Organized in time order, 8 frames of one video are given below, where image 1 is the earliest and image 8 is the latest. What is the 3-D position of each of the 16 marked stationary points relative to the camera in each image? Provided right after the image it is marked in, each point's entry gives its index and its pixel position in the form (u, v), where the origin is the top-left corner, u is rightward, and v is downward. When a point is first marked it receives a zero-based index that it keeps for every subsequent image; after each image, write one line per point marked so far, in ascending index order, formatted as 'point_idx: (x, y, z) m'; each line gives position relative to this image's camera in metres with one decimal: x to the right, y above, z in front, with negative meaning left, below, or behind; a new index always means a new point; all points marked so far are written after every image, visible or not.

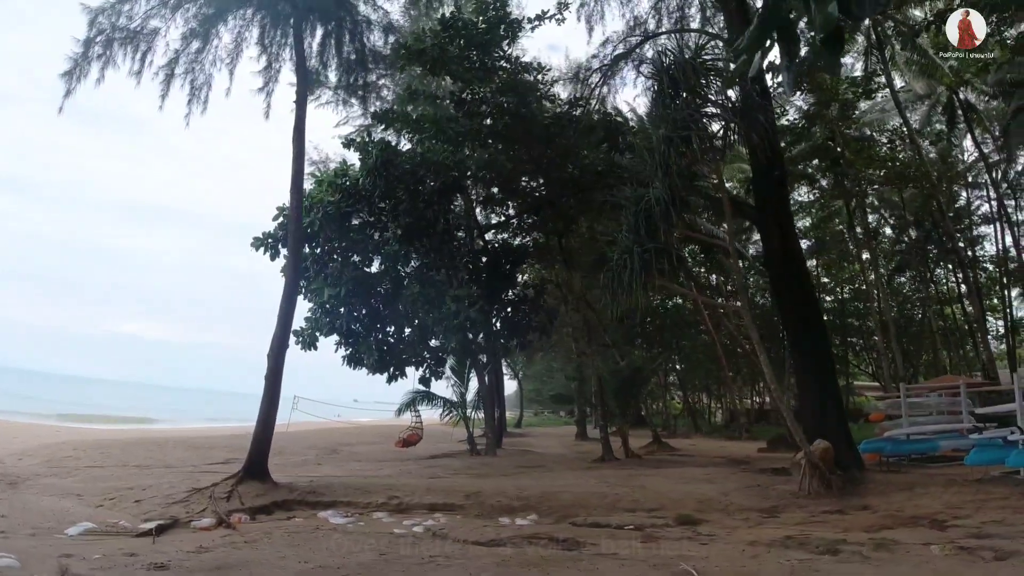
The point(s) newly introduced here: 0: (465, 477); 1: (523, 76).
0: (-0.7, -3.1, +12.0) m
1: (+0.2, +4.1, +14.4) m
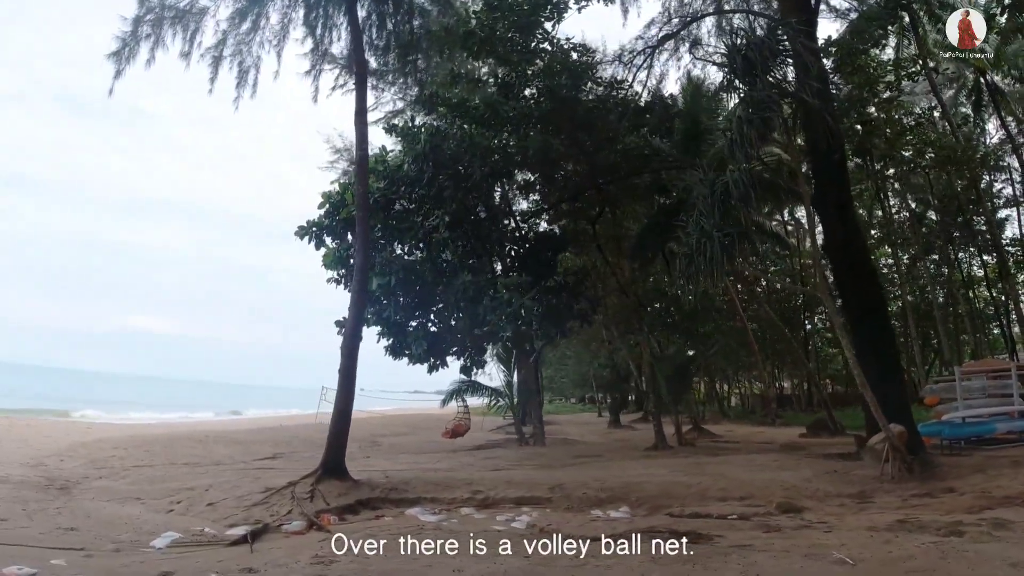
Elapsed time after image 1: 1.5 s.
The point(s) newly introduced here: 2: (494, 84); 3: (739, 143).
0: (+0.3, -2.9, +11.8) m
1: (+1.0, +4.4, +14.1) m
2: (-0.3, +4.0, +14.4) m
3: (+3.4, +2.1, +10.5) m
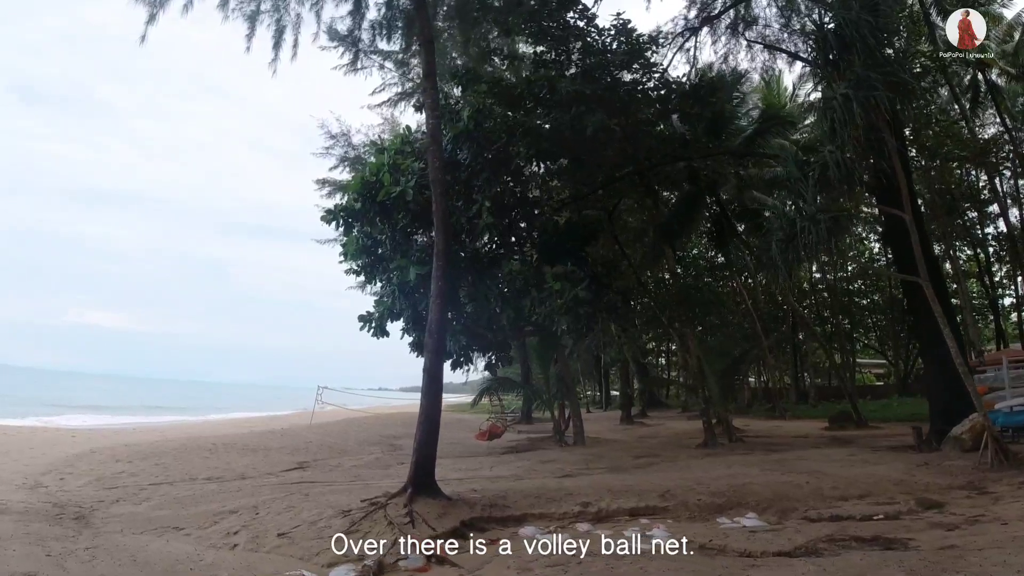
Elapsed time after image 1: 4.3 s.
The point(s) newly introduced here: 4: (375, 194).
0: (+1.4, -2.7, +10.8) m
1: (+1.7, +4.5, +13.2) m
2: (+0.3, +4.1, +13.3) m
3: (+4.5, +2.3, +10.1) m
4: (-2.2, +1.5, +11.8) m
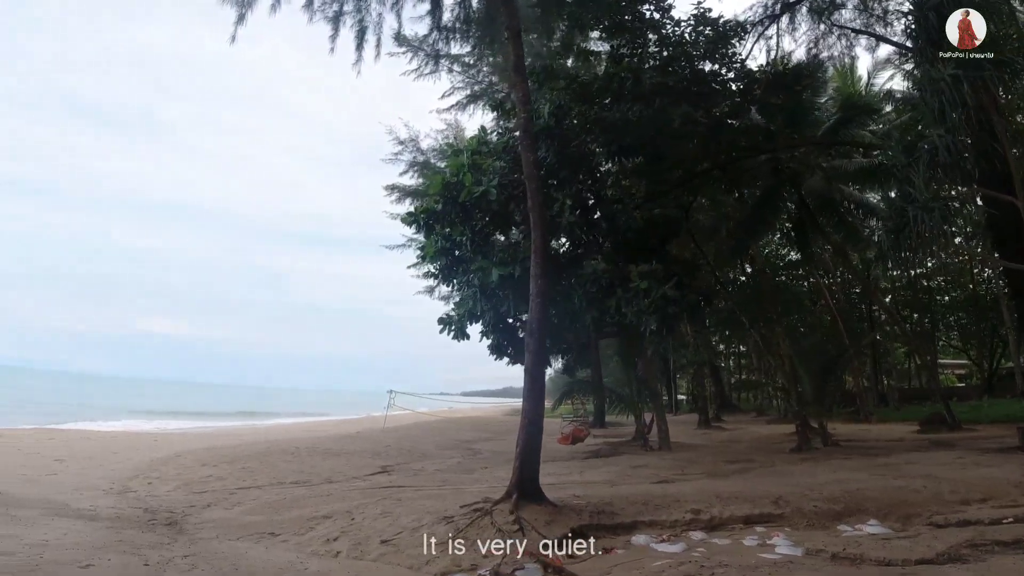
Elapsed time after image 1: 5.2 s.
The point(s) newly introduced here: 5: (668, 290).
0: (+2.7, -2.7, +10.4) m
1: (+3.0, +4.5, +12.8) m
2: (+1.7, +4.1, +13.0) m
3: (+5.7, +2.4, +9.5) m
4: (-0.9, +1.5, +11.5) m
5: (+2.5, 0.0, +11.5) m
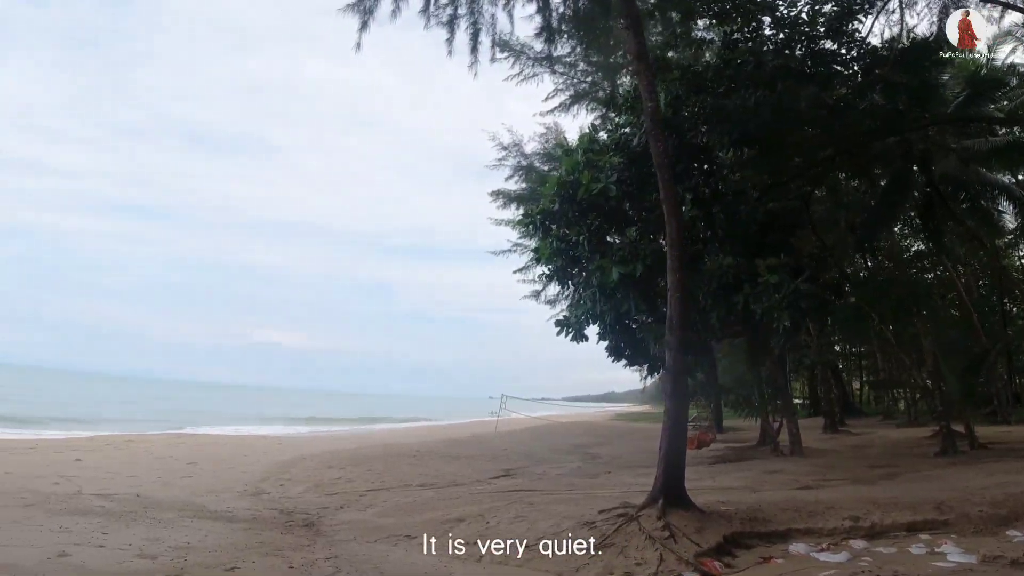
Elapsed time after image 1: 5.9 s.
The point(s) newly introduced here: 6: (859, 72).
0: (+4.5, -2.6, +9.8) m
1: (+4.9, +4.6, +12.2) m
2: (+3.6, +4.2, +12.5) m
3: (+7.3, +2.5, +8.6) m
4: (+0.9, +1.5, +11.3) m
5: (+4.3, 0.0, +10.9) m
6: (+5.9, +3.6, +12.3) m
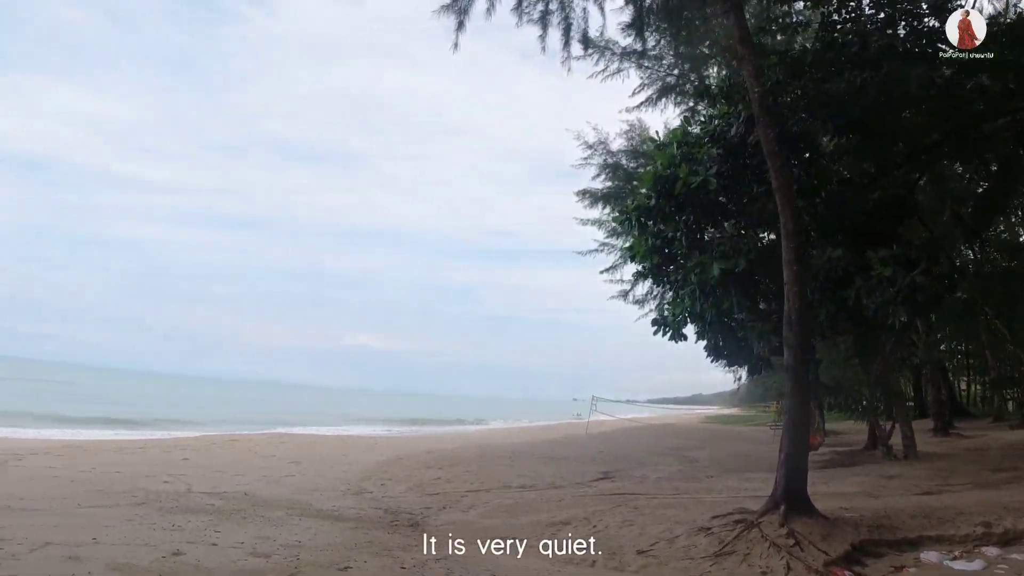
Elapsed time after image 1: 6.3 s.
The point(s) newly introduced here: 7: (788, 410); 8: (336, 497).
0: (+5.8, -2.5, +9.1) m
1: (+6.4, +4.7, +11.6) m
2: (+5.1, +4.2, +12.0) m
3: (+8.5, +2.6, +7.7) m
4: (+2.4, +1.5, +11.0) m
5: (+5.7, +0.1, +10.3) m
6: (+7.4, +3.7, +11.6) m
7: (+2.8, -1.3, +7.6) m
8: (-2.4, -2.9, +10.0) m
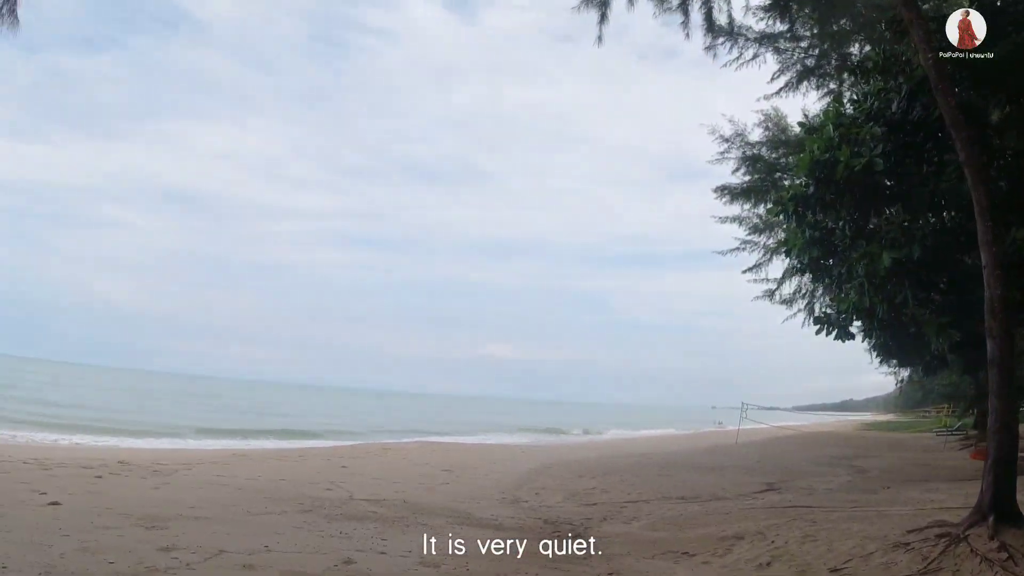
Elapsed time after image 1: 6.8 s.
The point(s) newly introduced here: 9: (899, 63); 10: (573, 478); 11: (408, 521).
0: (+7.7, -2.3, +7.8) m
1: (+8.4, +4.9, +10.3) m
2: (+7.2, +4.4, +10.8) m
3: (+10.0, +3.0, +6.1) m
4: (+4.5, +1.6, +10.3) m
5: (+7.7, +0.3, +9.0) m
6: (+9.5, +4.0, +10.1) m
7: (+4.5, -1.2, +6.7) m
8: (-0.3, -3.0, +9.9) m
9: (+5.5, +3.1, +10.3) m
10: (+1.0, -2.9, +11.2) m
11: (-1.3, -3.0, +9.2) m
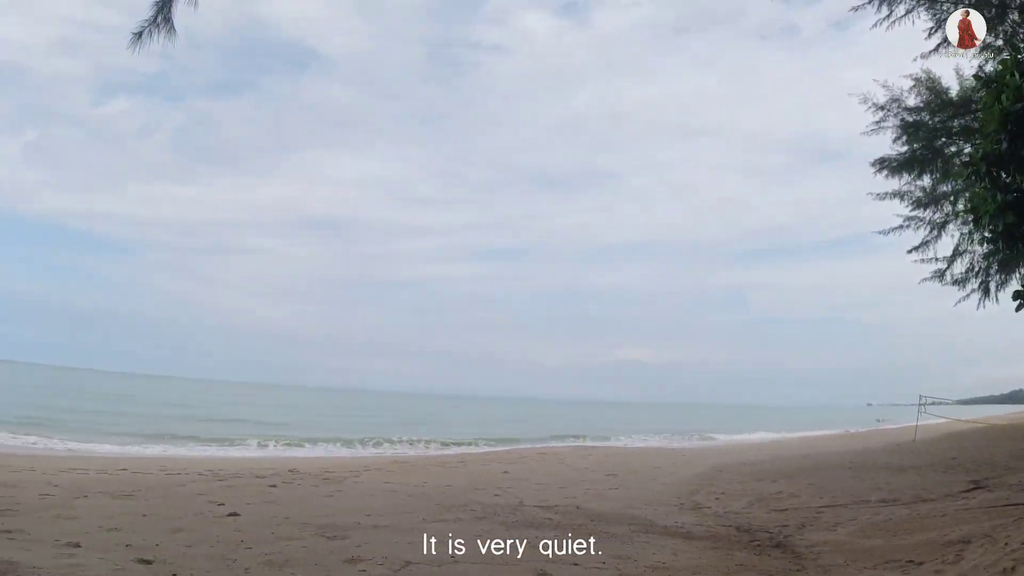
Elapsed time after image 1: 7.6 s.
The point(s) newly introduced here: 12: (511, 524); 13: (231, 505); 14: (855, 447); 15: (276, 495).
0: (+9.7, -1.7, +6.2) m
1: (+10.3, +5.5, +8.6) m
2: (+9.2, +4.9, +9.3) m
3: (+11.4, +3.7, +4.3) m
4: (+6.6, +2.0, +9.0) m
5: (+9.7, +0.9, +7.4) m
6: (+11.4, +4.6, +8.3) m
7: (+6.3, -0.8, +5.5) m
8: (+2.0, -2.8, +9.2) m
9: (+7.5, +3.6, +8.9) m
10: (+3.4, -2.7, +10.3) m
11: (+0.9, -2.9, +8.6) m
12: (0.0, -2.8, +8.7) m
13: (-3.4, -2.6, +8.9) m
14: (+6.0, -2.8, +12.8) m
15: (-3.0, -2.6, +9.2) m
